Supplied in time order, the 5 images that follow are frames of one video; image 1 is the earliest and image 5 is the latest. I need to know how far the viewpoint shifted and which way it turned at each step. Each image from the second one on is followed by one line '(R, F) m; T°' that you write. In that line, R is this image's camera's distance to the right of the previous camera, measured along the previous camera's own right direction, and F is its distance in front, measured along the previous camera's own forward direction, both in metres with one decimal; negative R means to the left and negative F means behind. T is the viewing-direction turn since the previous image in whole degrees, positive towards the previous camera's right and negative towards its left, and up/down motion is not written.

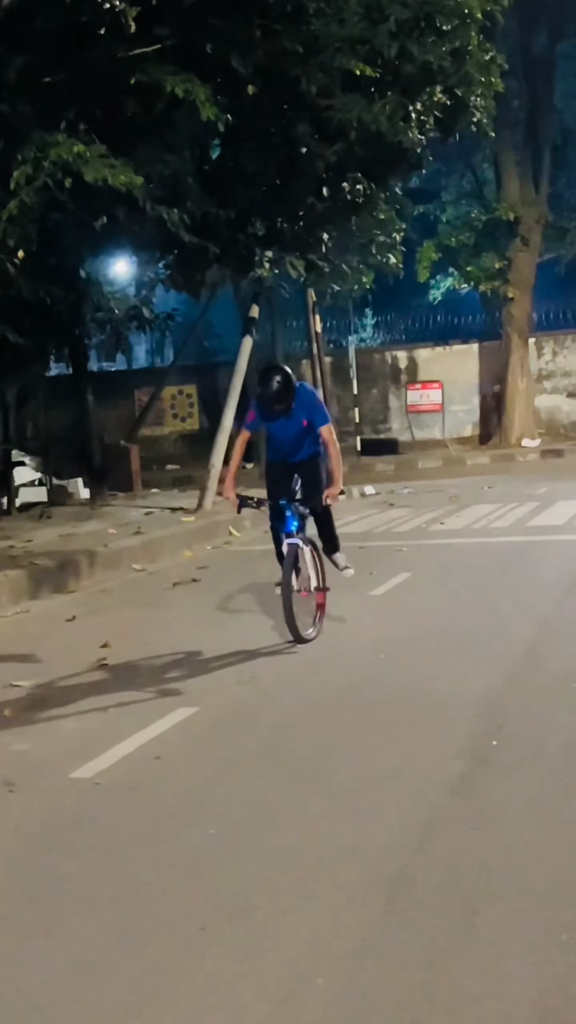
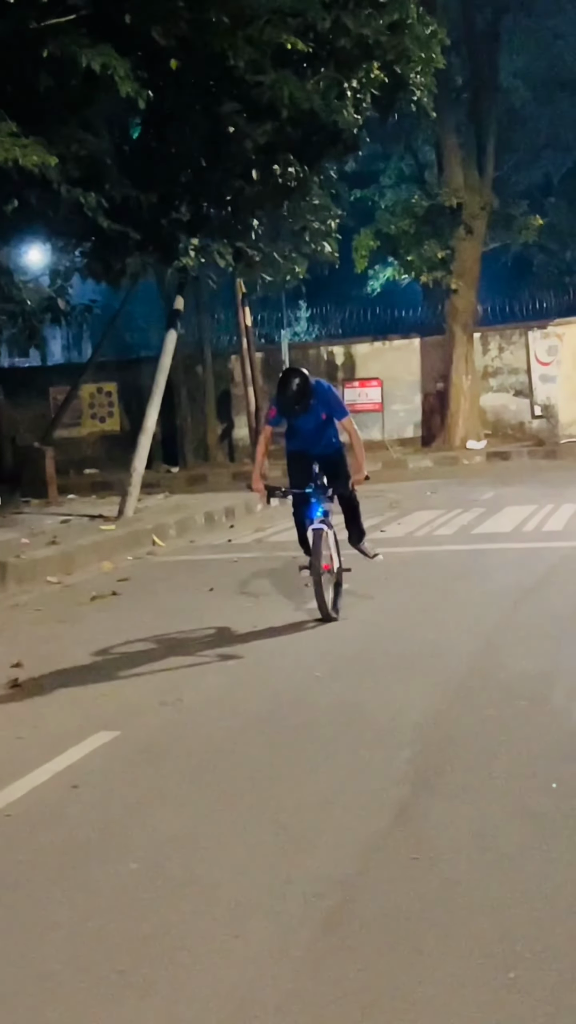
(-0.2, +1.1) m; +3°
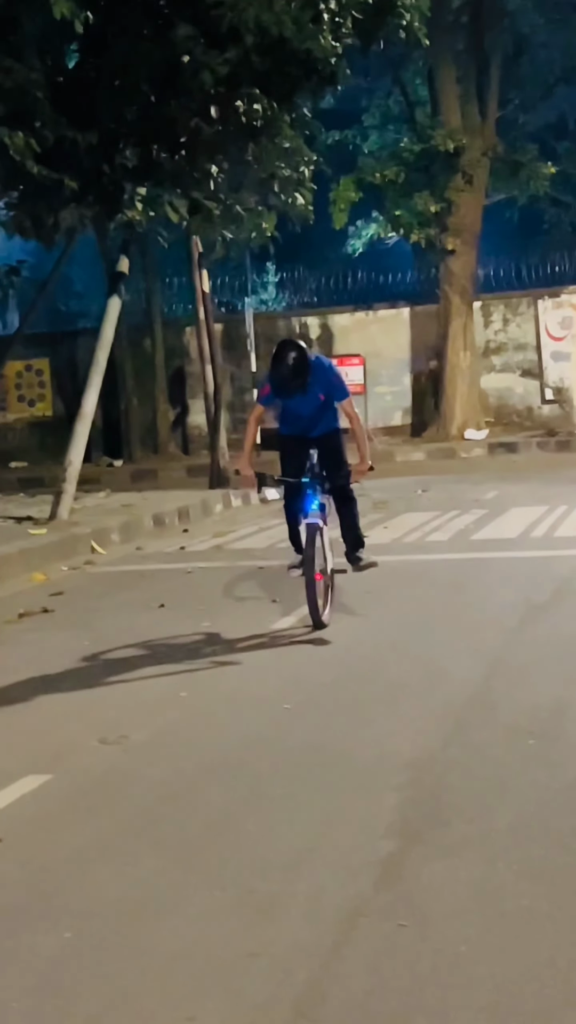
(0.0, +2.2) m; +1°
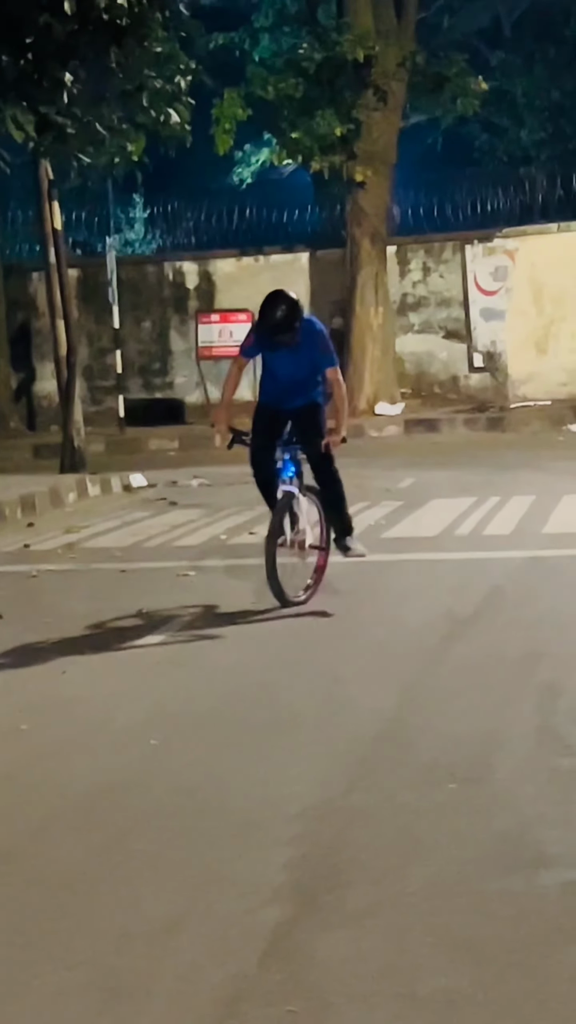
(-0.1, +2.2) m; +4°
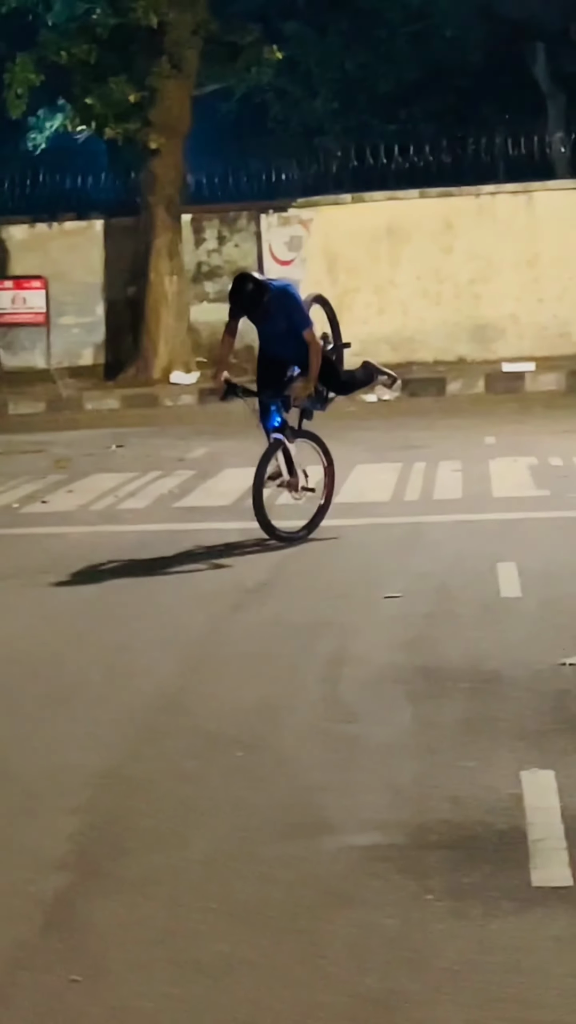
(+0.1, 0.0) m; +5°
